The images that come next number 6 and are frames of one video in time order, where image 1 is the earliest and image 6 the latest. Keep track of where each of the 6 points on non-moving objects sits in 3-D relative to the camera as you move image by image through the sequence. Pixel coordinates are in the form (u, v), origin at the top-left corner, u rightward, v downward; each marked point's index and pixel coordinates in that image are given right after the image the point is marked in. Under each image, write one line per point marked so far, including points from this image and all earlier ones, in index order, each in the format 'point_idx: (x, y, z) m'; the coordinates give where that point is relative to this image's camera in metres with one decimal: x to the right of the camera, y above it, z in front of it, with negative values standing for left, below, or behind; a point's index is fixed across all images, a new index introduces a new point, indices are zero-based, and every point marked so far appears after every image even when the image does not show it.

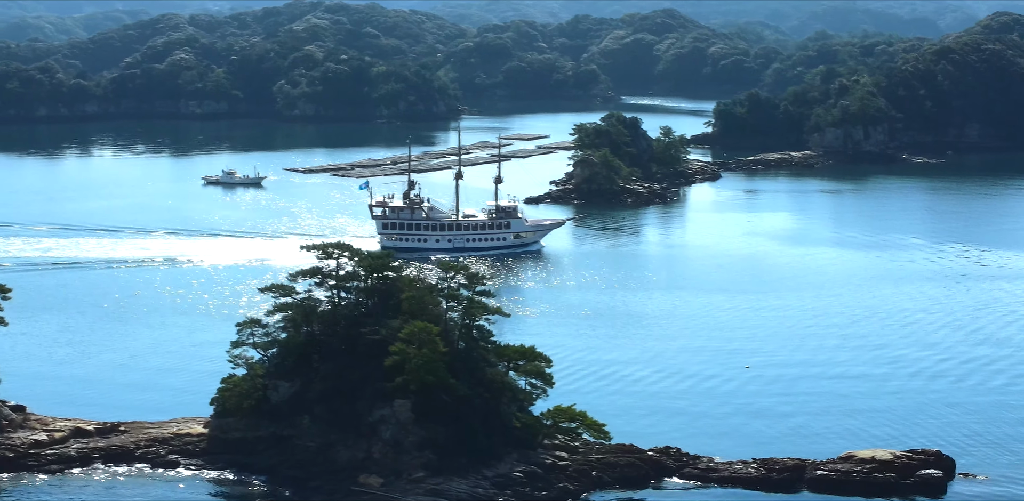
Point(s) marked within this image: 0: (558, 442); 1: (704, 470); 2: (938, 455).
0: (+0.4, -1.7, +19.7) m
1: (+1.7, -1.9, +19.5) m
2: (+3.7, -1.8, +19.6) m
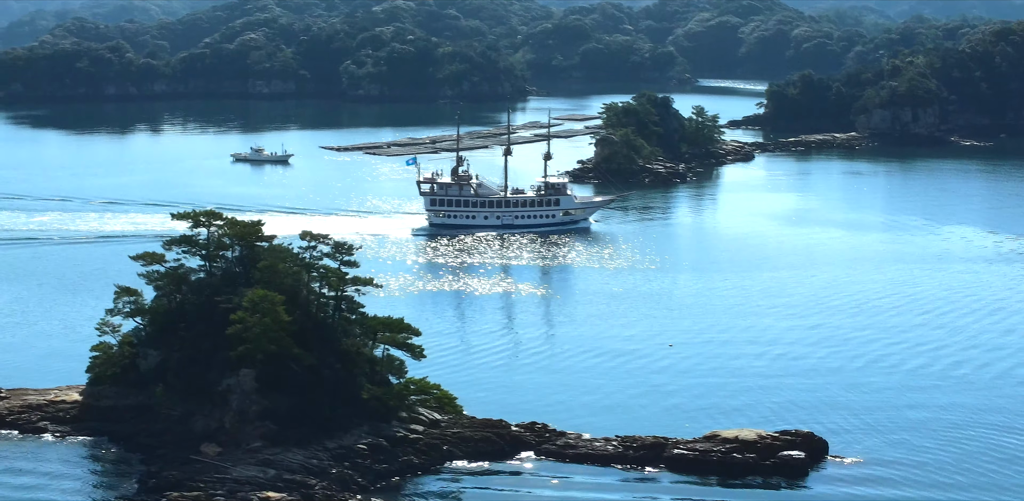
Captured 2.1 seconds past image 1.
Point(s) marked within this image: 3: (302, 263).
0: (-0.8, -1.4, +19.4) m
1: (+0.4, -1.7, +19.1) m
2: (+2.5, -1.6, +19.0) m
3: (-1.8, -0.1, +19.8) m
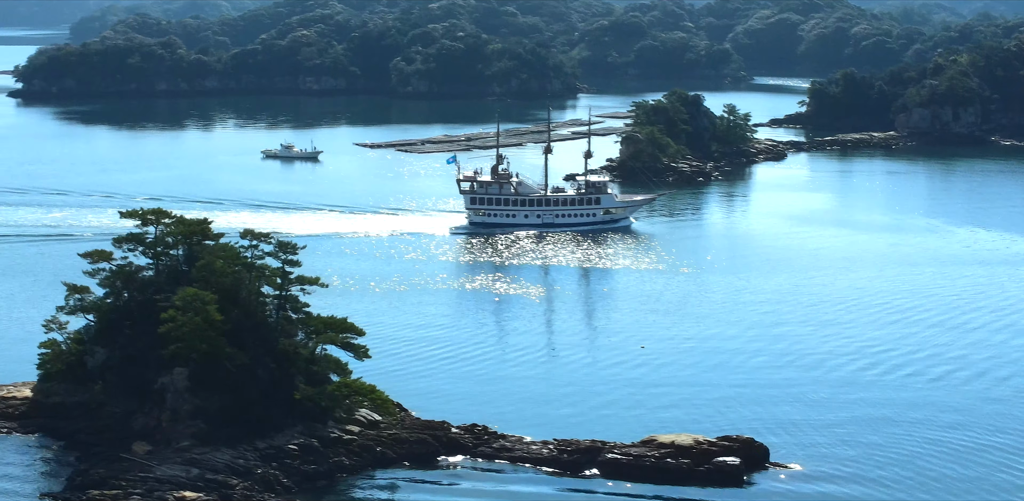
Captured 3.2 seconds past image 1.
0: (-1.3, -1.4, +19.3) m
1: (-0.1, -1.7, +18.9) m
2: (+2.0, -1.6, +18.7) m
3: (-2.3, -0.1, +19.7) m
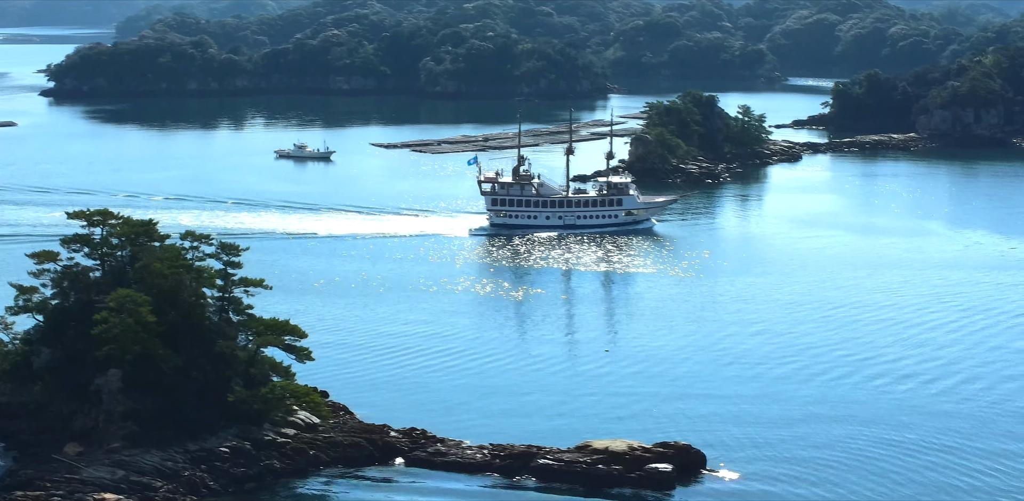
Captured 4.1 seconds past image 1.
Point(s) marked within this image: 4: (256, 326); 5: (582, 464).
0: (-1.8, -1.4, +19.2) m
1: (-0.7, -1.7, +18.8) m
2: (+1.4, -1.6, +18.5) m
3: (-2.8, -0.1, +19.7) m
4: (-2.2, -0.7, +19.7) m
5: (+0.6, -1.7, +18.2) m
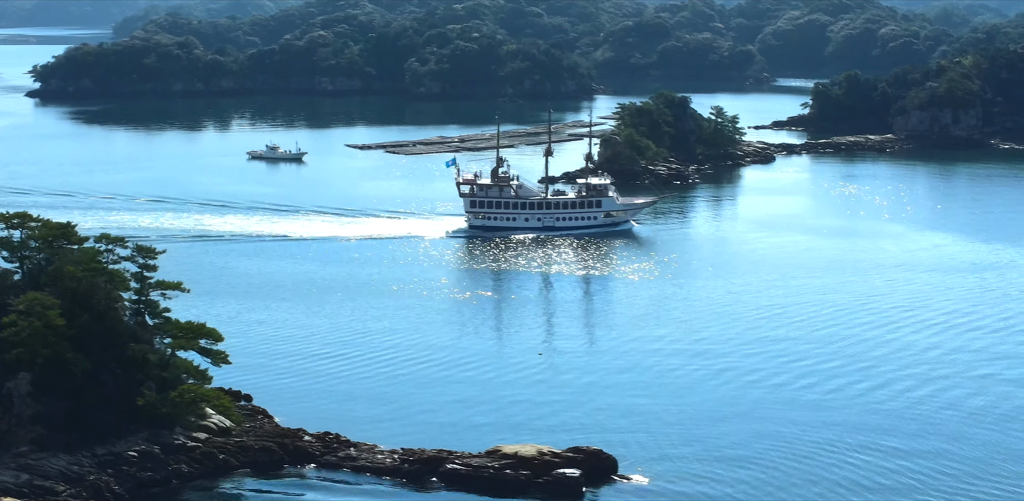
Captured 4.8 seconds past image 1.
0: (-2.6, -1.5, +19.1) m
1: (-1.4, -1.7, +18.6) m
2: (+0.7, -1.6, +18.3) m
3: (-3.5, -0.1, +19.6) m
4: (-2.9, -0.7, +19.6) m
5: (-0.2, -1.7, +18.1) m
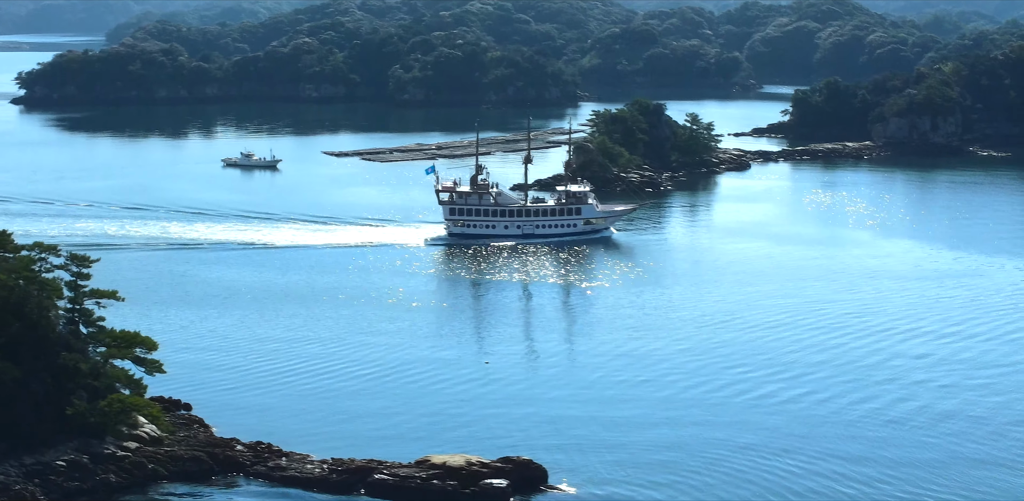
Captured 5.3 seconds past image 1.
0: (-3.1, -1.5, +19.0) m
1: (-2.0, -1.8, +18.6) m
2: (+0.1, -1.7, +18.2) m
3: (-4.1, -0.2, +19.5) m
4: (-3.5, -0.8, +19.5) m
5: (-0.7, -1.8, +17.9) m
